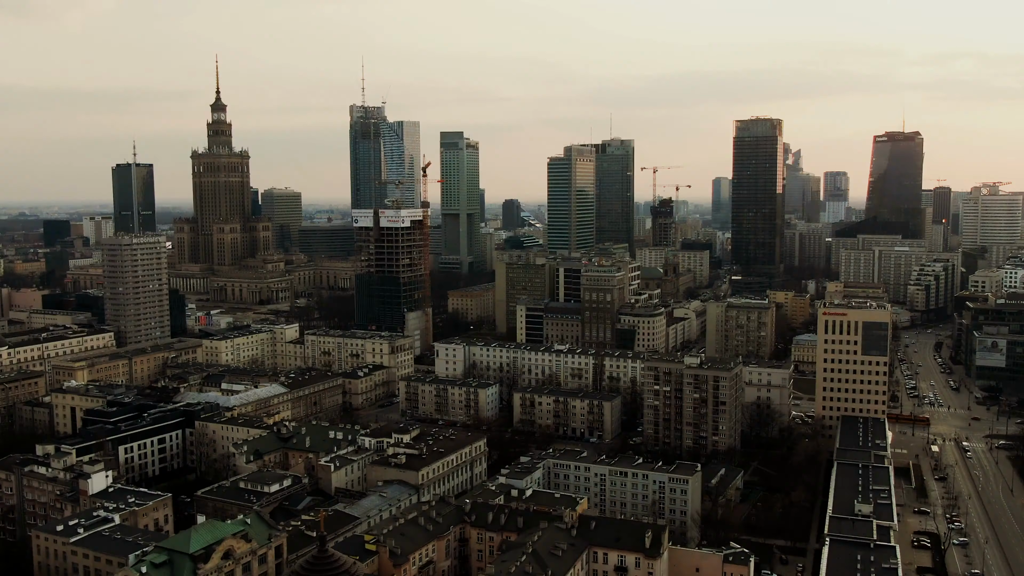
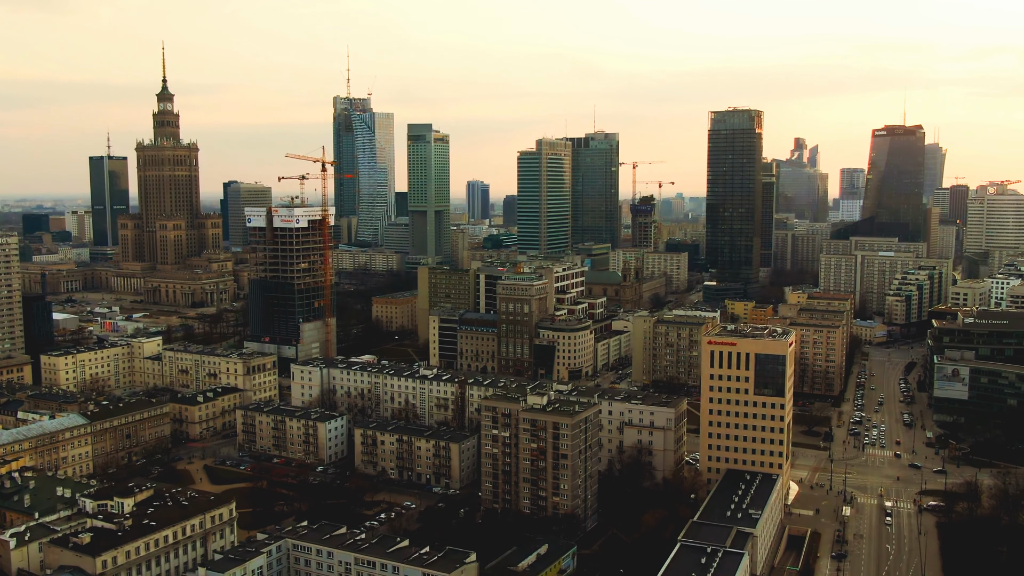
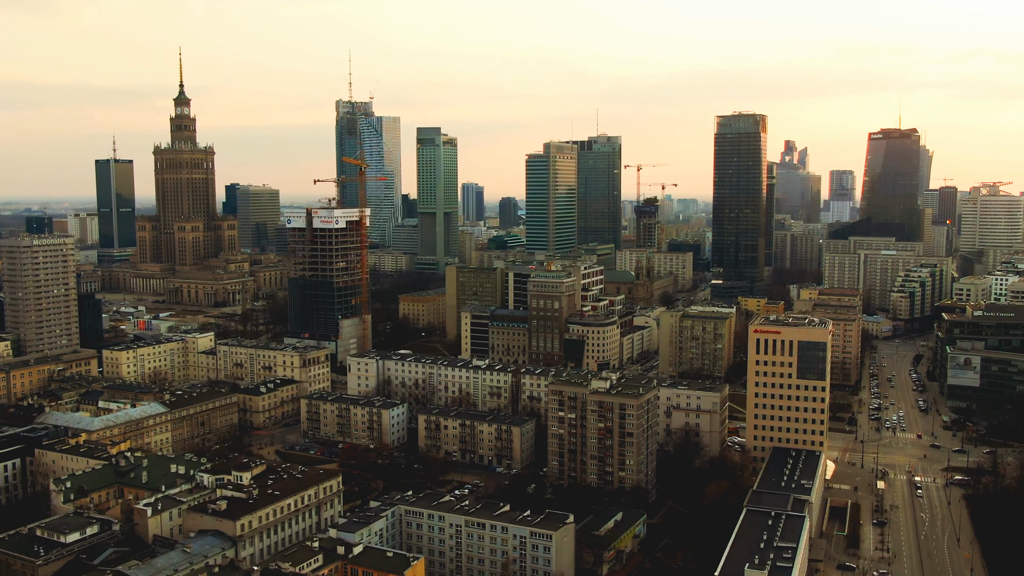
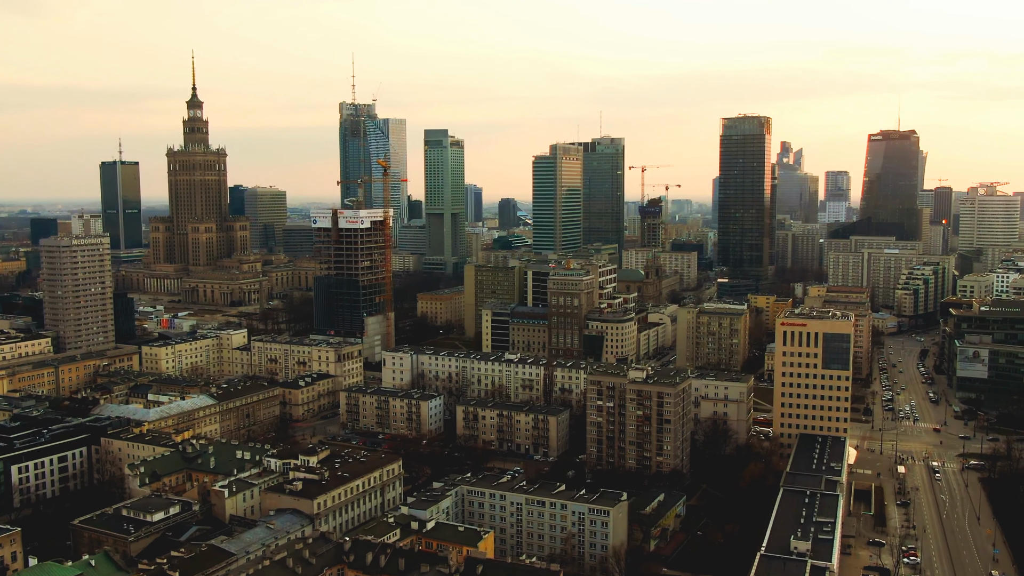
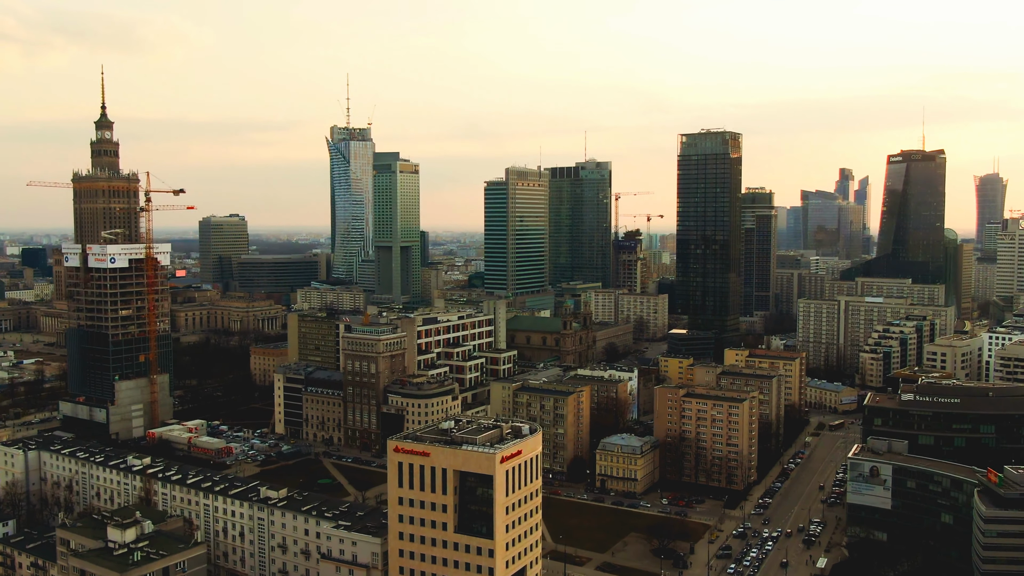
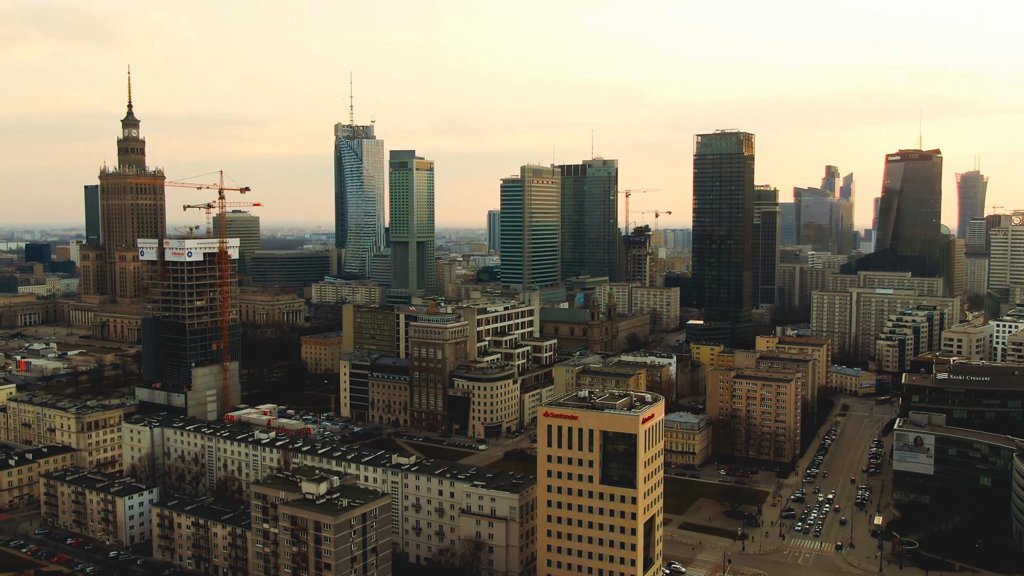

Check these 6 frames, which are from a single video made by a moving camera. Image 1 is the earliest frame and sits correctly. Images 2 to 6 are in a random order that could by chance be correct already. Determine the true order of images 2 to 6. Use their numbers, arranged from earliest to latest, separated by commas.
4, 3, 2, 6, 5
